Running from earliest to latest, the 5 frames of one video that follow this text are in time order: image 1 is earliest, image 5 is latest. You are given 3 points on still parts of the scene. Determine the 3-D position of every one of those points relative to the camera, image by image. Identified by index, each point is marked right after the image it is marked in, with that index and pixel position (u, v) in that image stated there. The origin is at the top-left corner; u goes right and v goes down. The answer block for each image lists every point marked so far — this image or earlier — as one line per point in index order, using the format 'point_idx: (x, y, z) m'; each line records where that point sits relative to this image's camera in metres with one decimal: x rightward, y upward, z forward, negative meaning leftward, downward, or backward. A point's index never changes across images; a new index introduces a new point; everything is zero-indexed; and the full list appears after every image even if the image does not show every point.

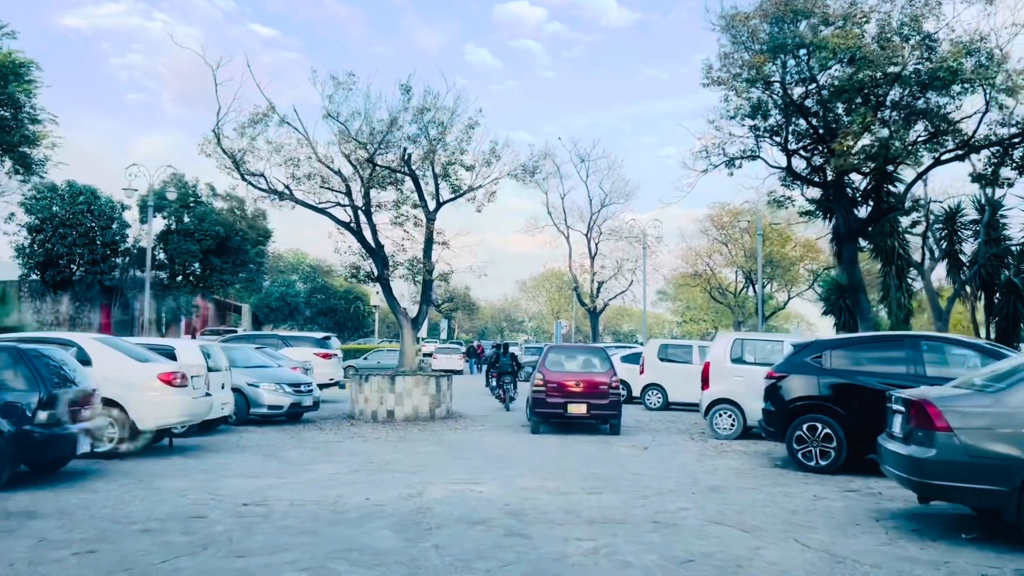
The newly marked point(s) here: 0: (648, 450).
0: (+2.3, -2.7, +13.3) m
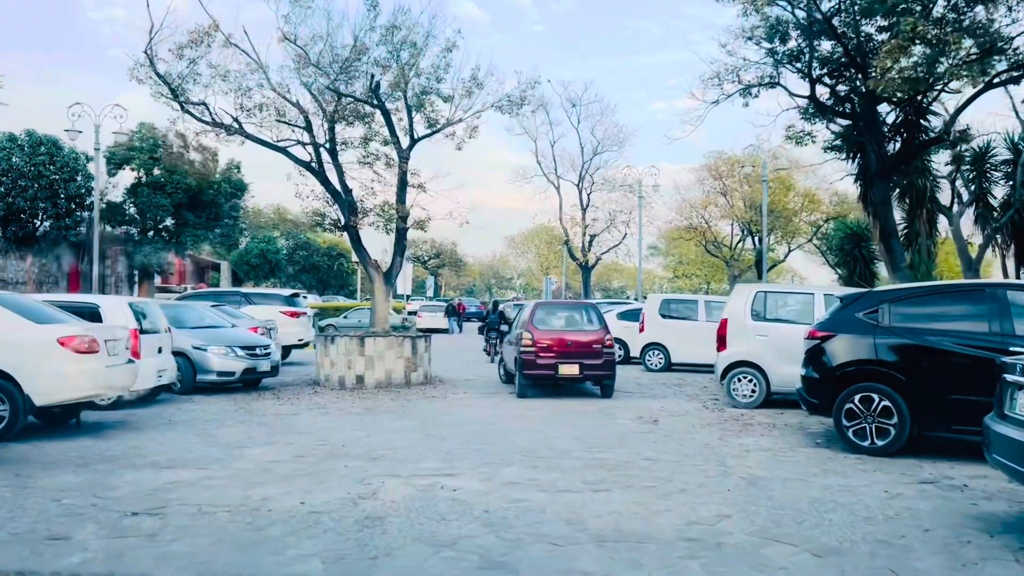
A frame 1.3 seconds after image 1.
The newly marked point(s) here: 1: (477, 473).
0: (+2.1, -1.9, +11.3) m
1: (-0.3, -1.8, +7.8) m
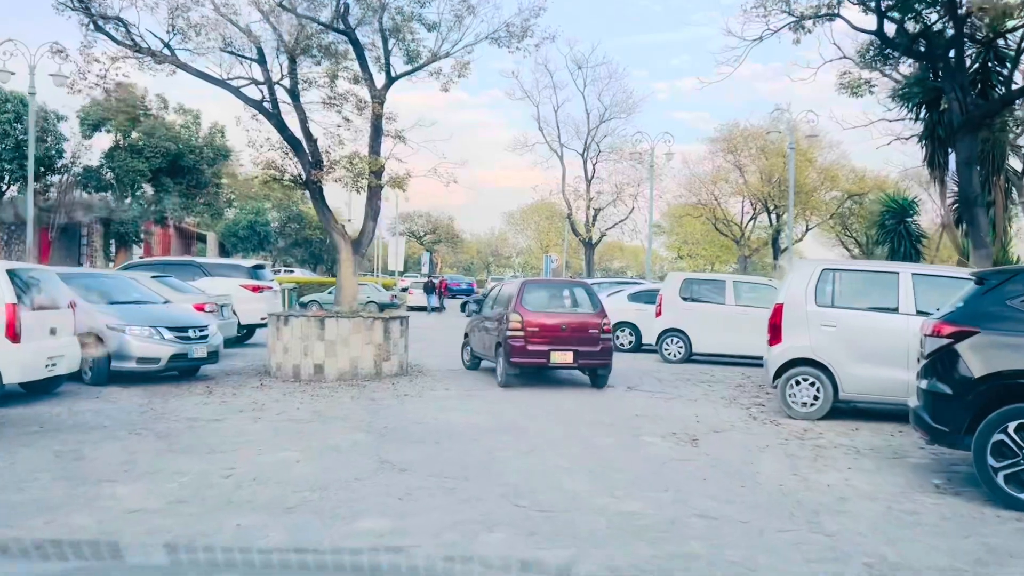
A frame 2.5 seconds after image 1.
0: (+2.0, -1.6, +8.4) m
1: (-0.4, -1.6, +4.9) m
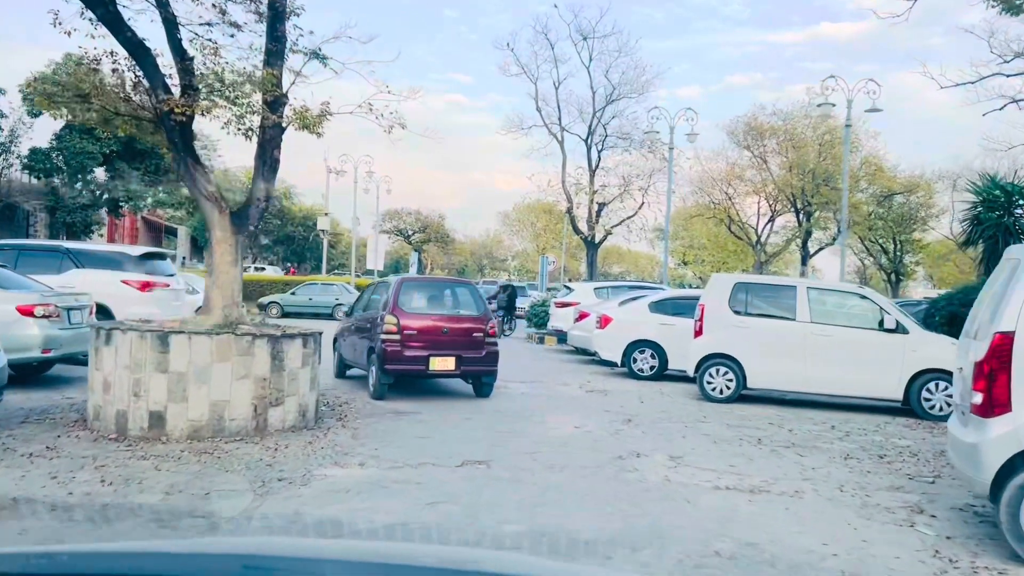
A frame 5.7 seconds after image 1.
0: (+1.7, -1.7, +3.3) m
1: (-0.7, -1.5, -0.2) m
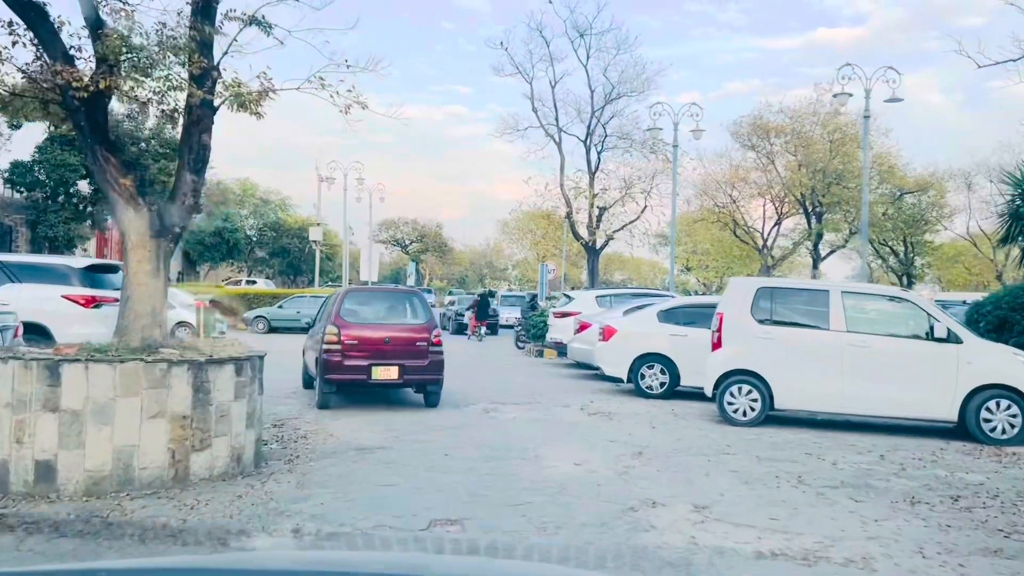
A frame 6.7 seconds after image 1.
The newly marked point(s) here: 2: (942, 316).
0: (+1.5, -1.7, +1.6) m
1: (-0.9, -1.5, -1.9) m
2: (+5.3, -0.3, +9.9) m
